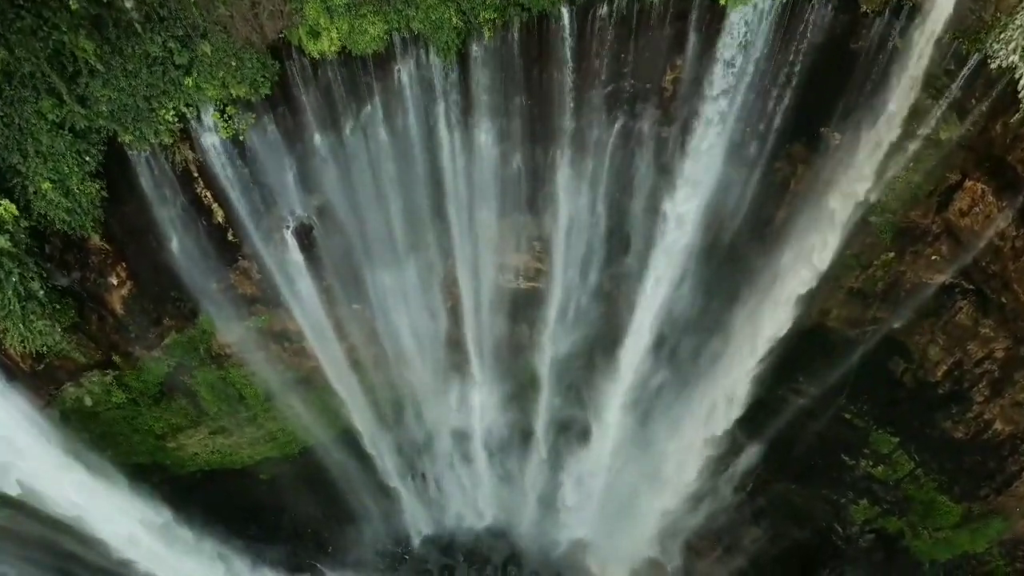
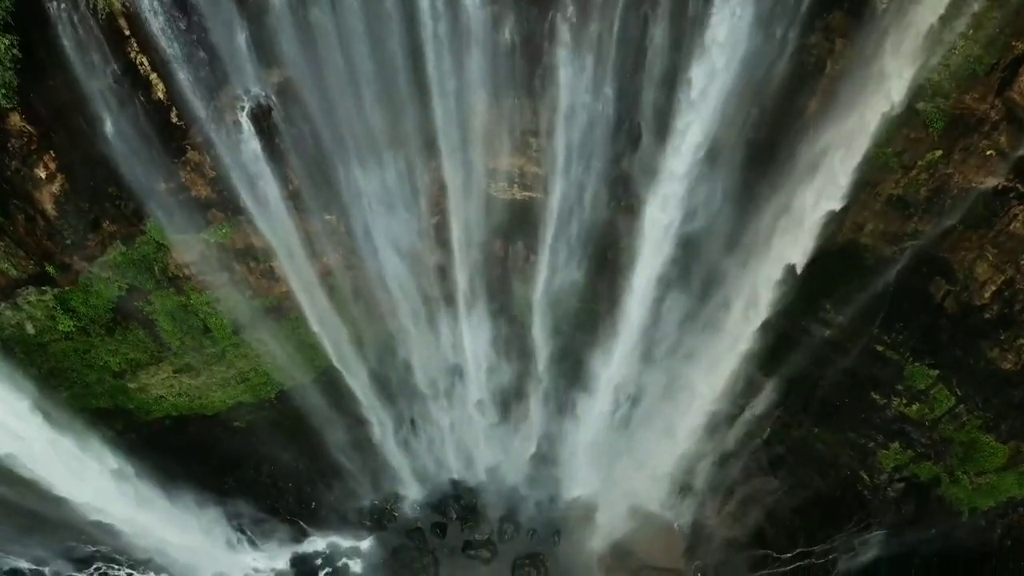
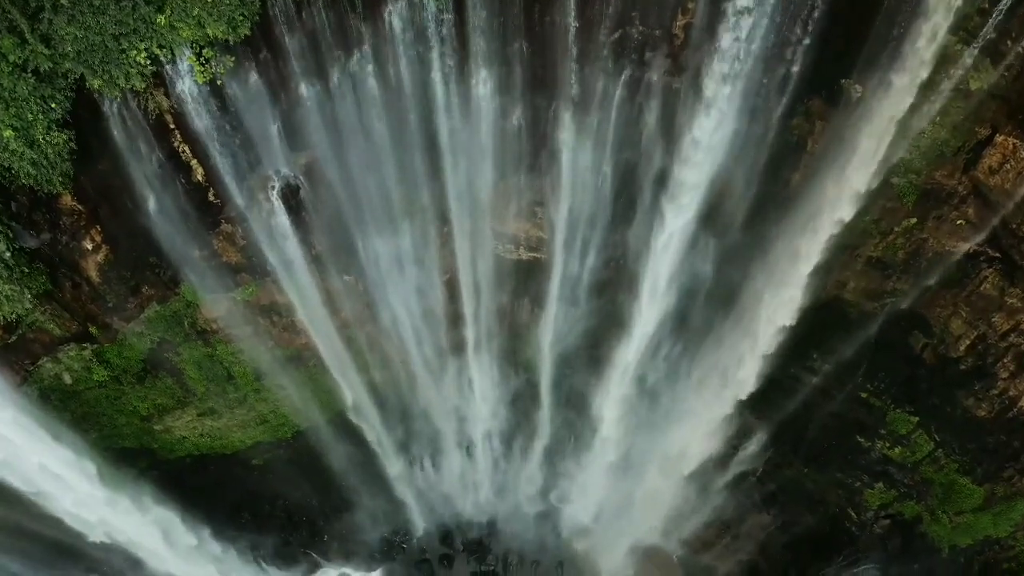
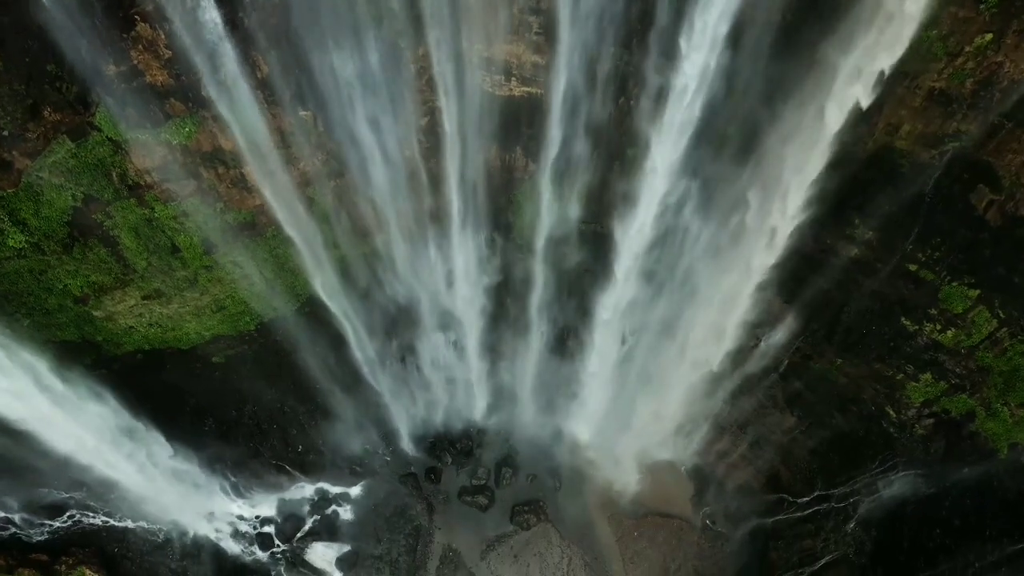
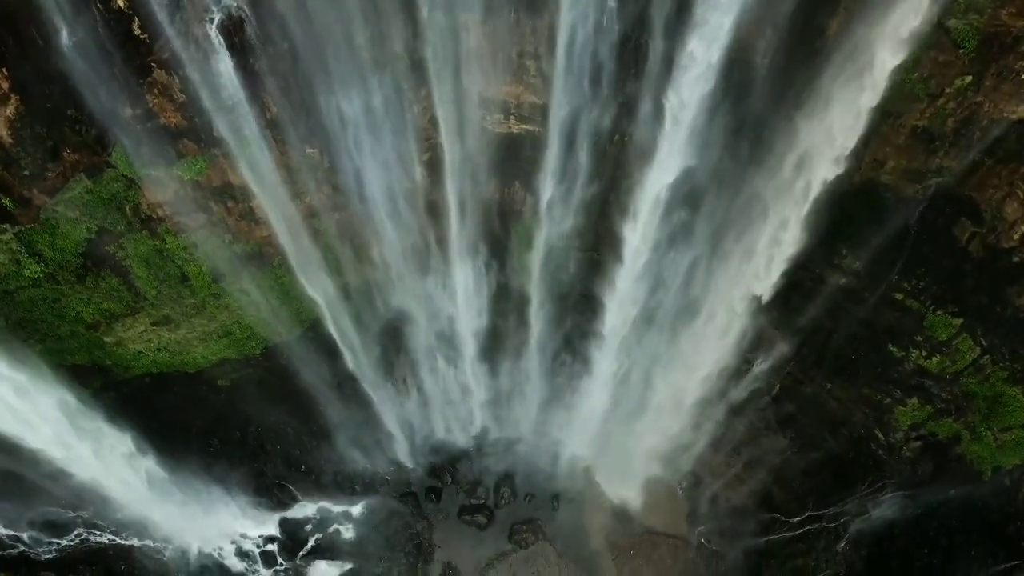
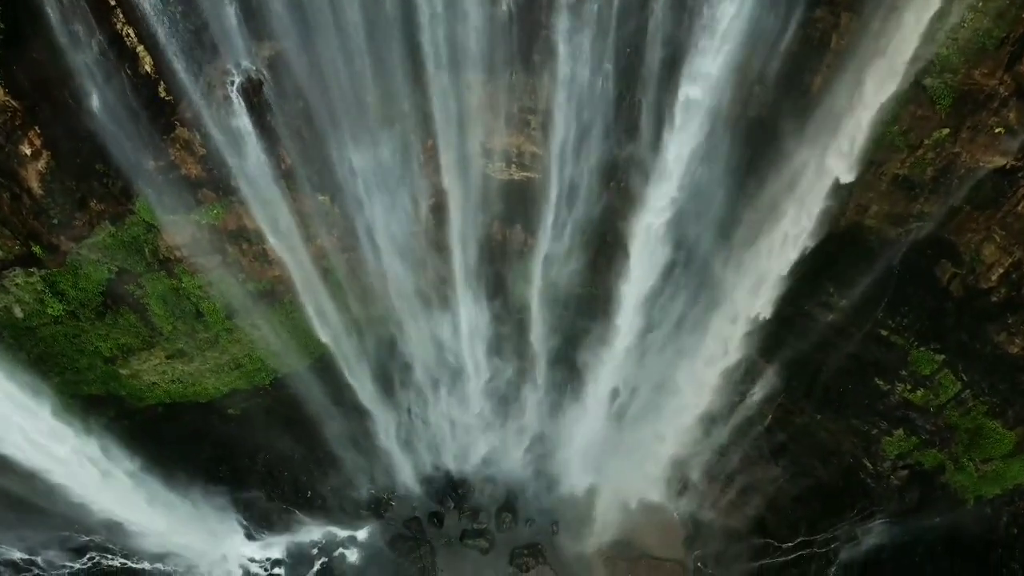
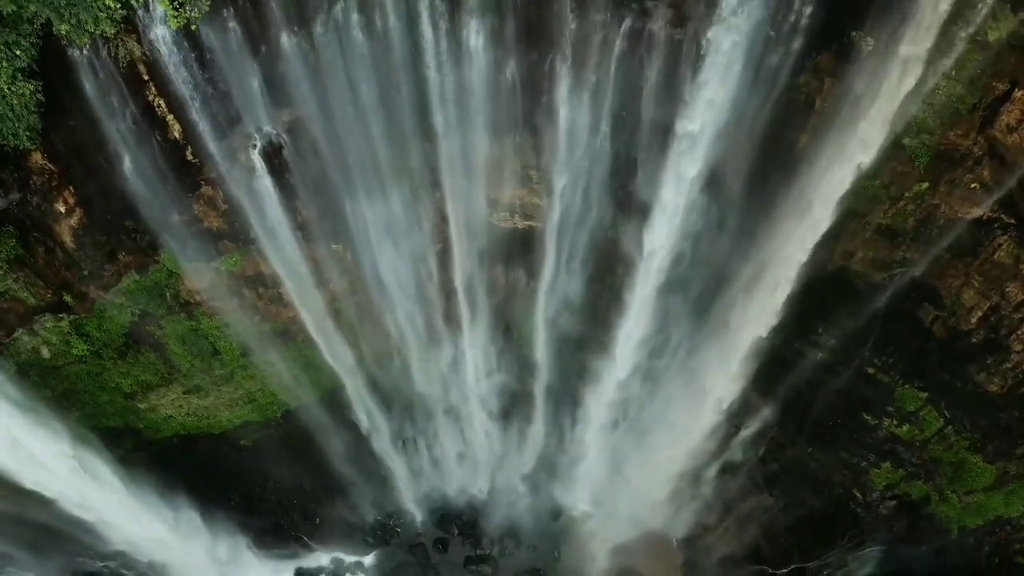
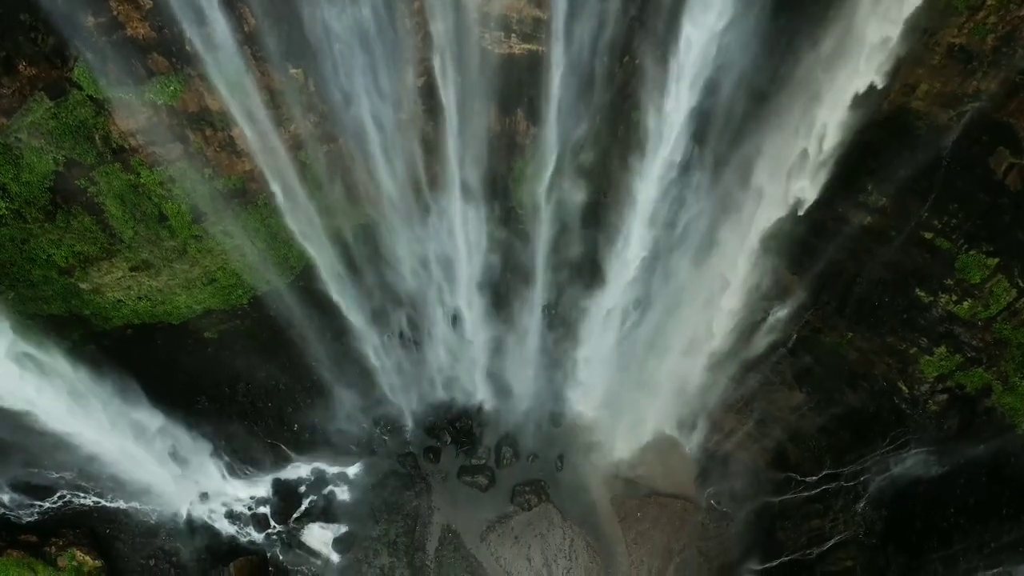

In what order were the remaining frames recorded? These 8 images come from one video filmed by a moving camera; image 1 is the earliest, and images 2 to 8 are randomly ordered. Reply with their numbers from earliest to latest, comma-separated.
3, 7, 2, 6, 5, 4, 8
